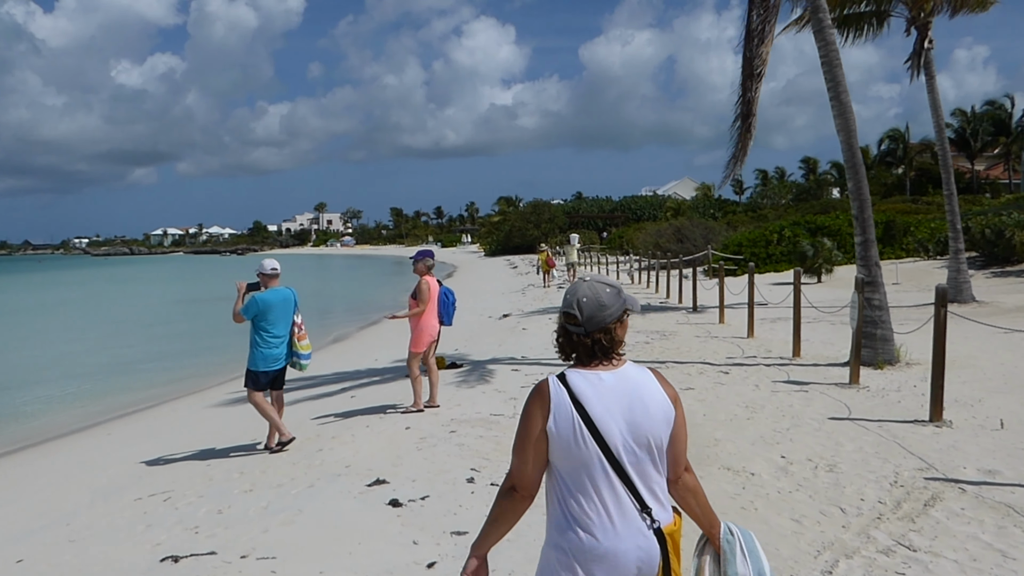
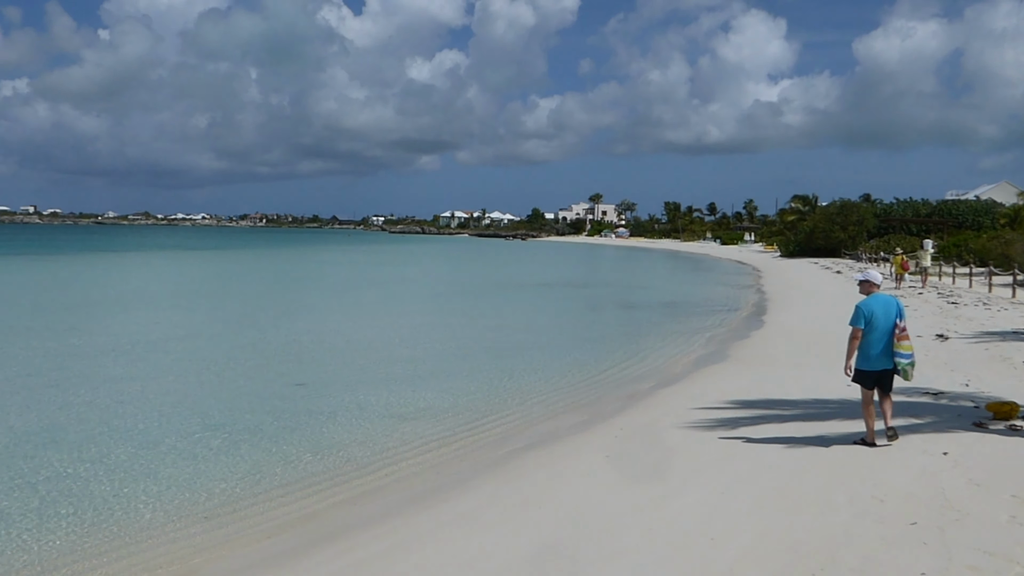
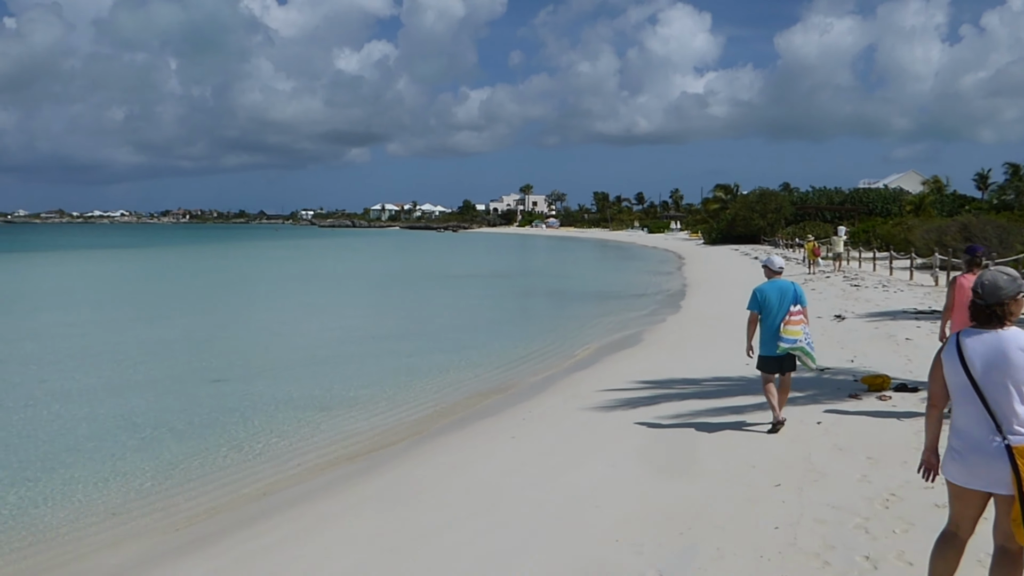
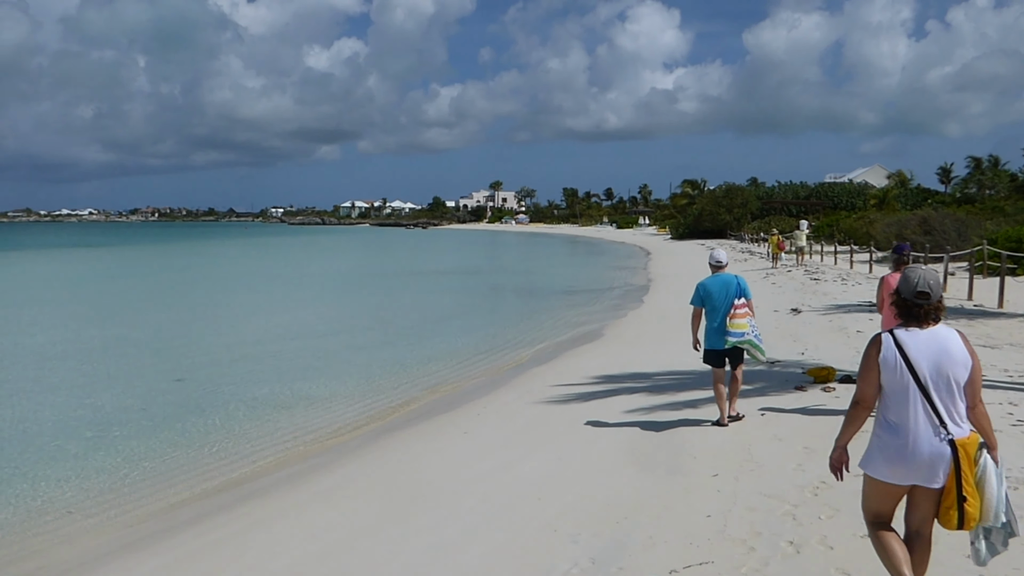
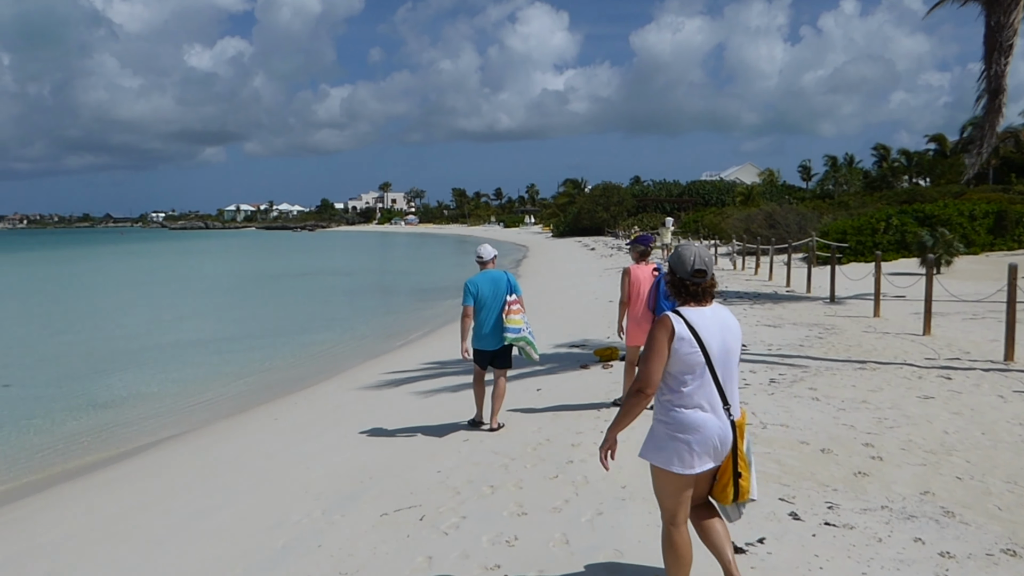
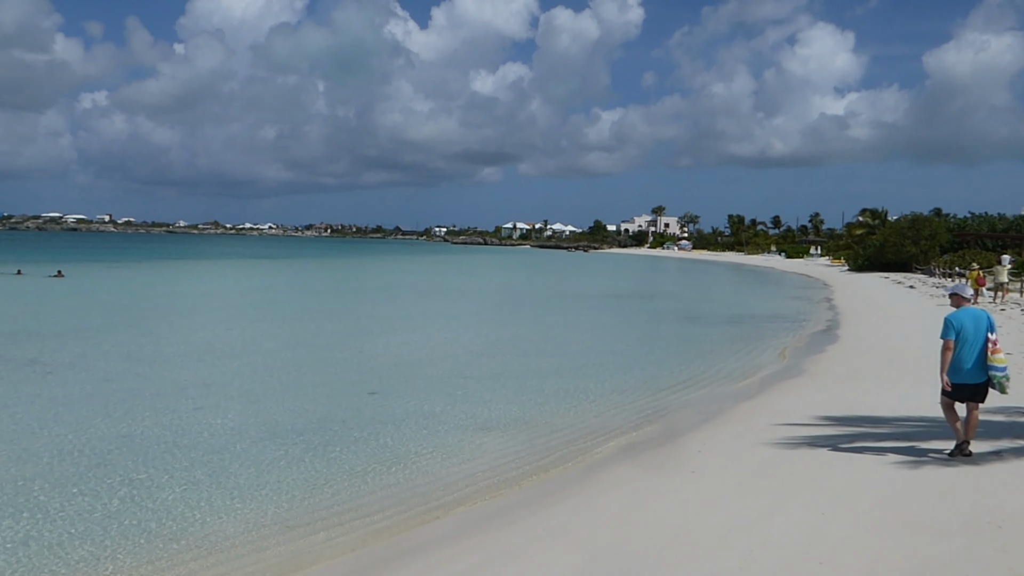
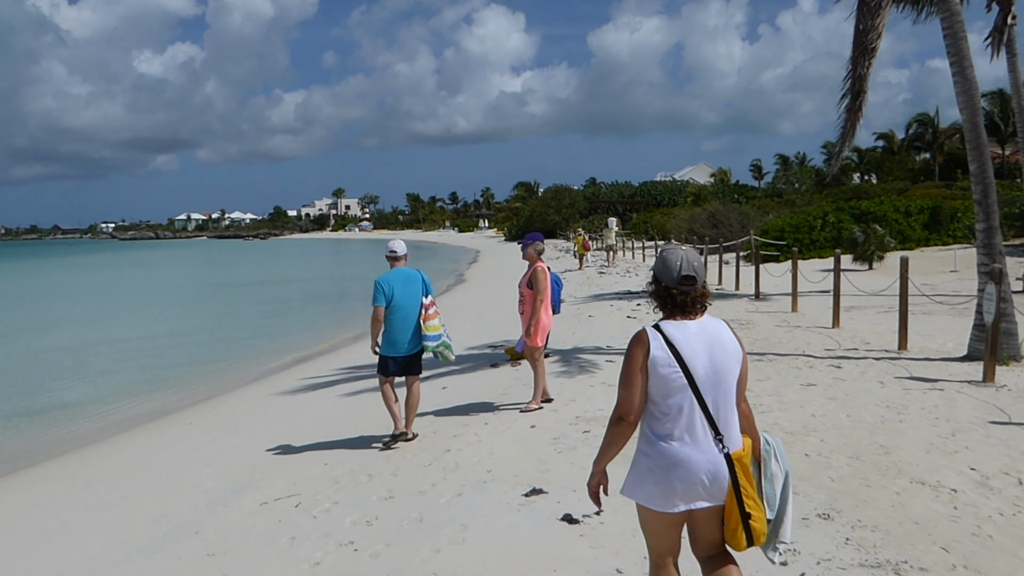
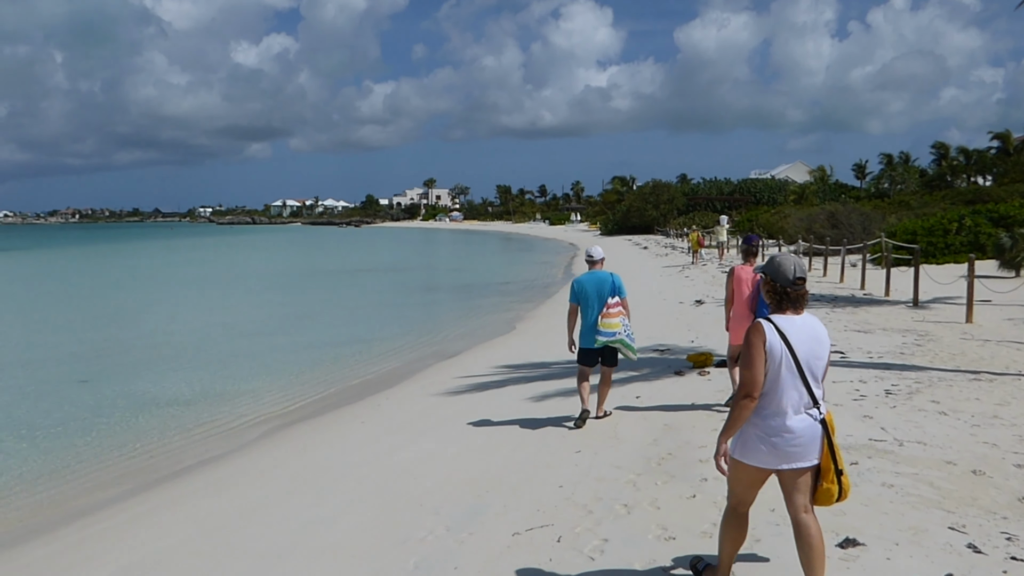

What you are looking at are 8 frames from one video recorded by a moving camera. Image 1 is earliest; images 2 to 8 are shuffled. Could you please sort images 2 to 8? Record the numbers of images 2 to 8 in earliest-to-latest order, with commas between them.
7, 5, 8, 4, 3, 2, 6
